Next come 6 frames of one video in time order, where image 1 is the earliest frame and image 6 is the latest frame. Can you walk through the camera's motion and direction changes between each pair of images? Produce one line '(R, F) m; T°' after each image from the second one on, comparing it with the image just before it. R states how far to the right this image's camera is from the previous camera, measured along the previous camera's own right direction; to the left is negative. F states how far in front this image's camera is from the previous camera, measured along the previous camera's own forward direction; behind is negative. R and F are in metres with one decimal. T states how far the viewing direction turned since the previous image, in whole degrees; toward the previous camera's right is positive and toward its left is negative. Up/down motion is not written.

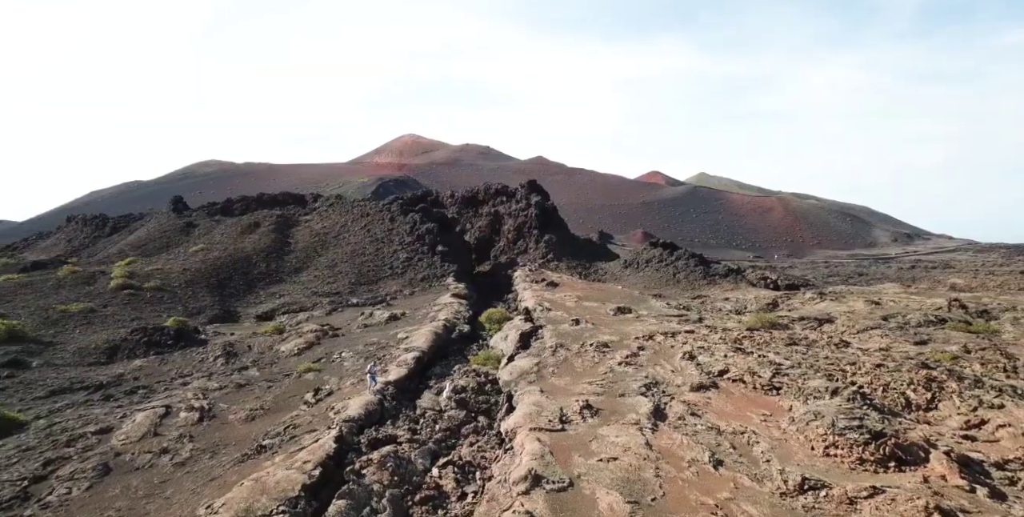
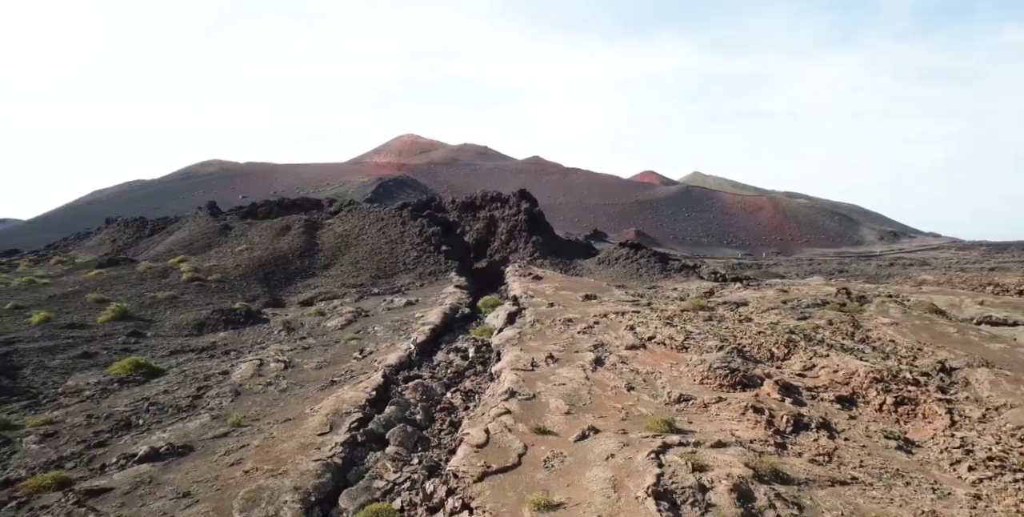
(+0.2, -4.7) m; 0°
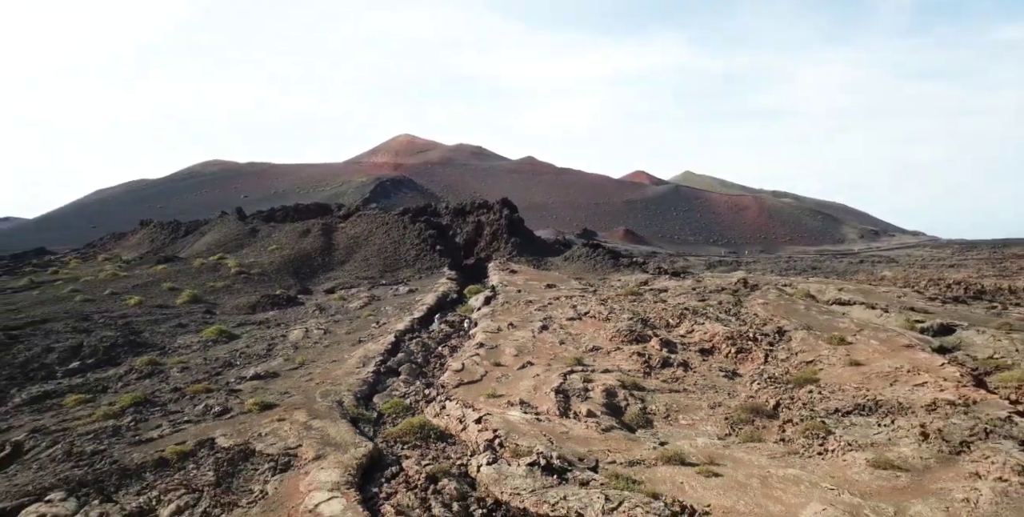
(+0.7, -6.2) m; 0°
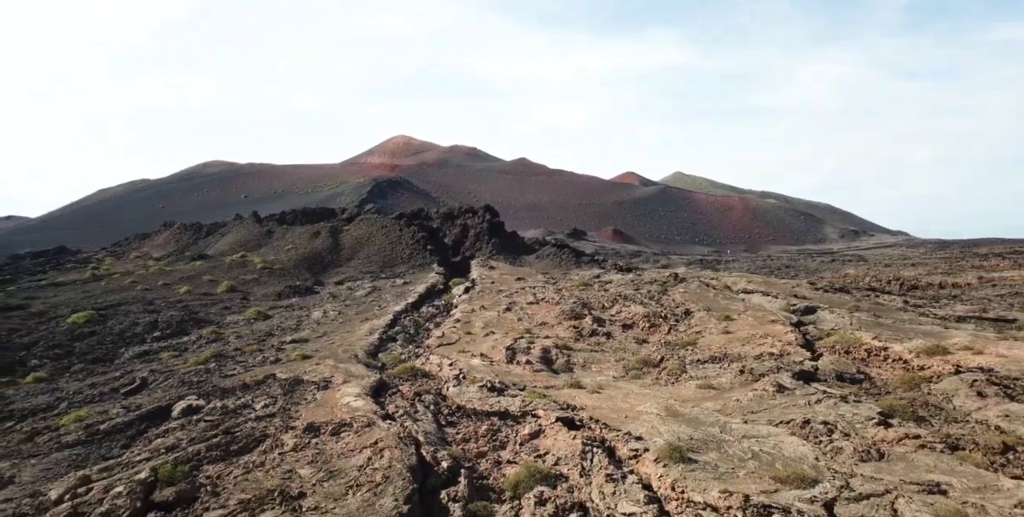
(+1.0, -6.2) m; 0°
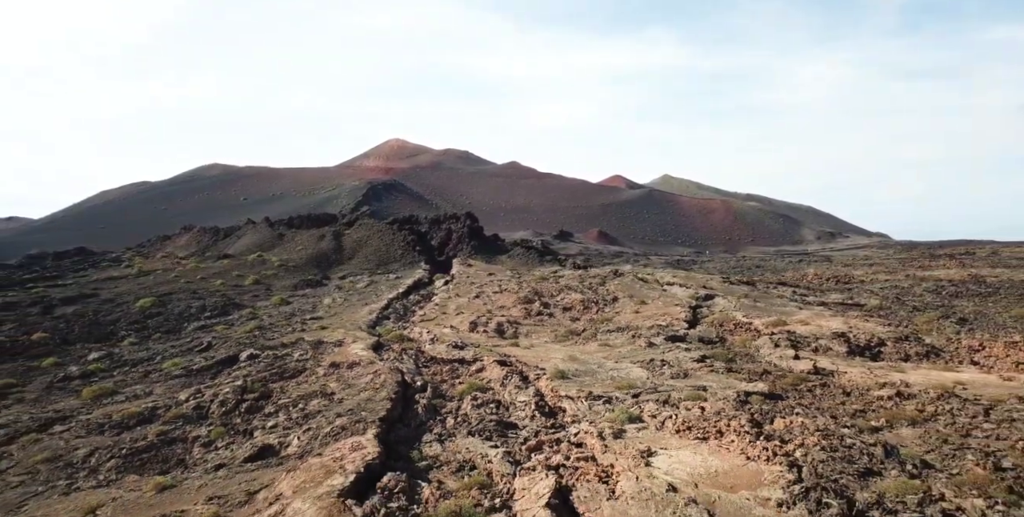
(+1.3, -7.5) m; 0°
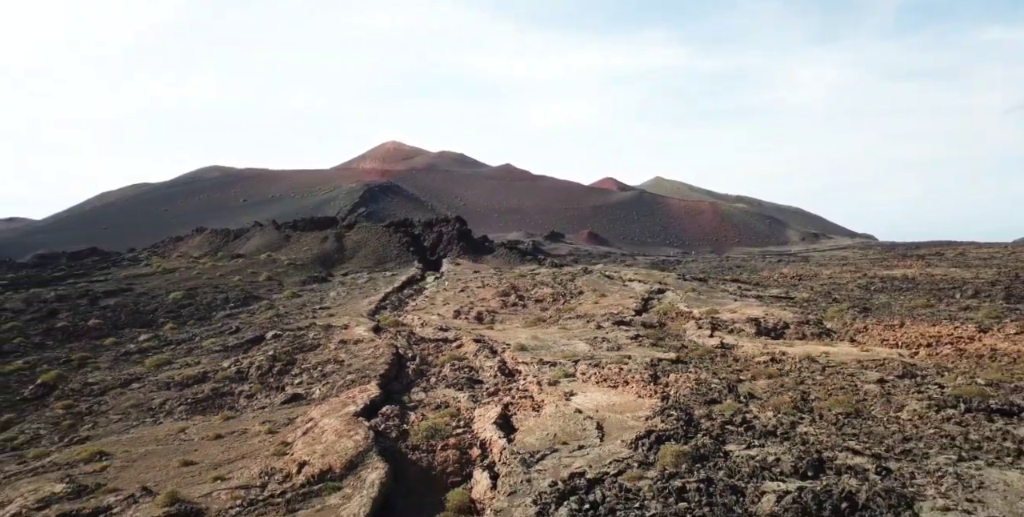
(+0.9, -5.3) m; 0°
